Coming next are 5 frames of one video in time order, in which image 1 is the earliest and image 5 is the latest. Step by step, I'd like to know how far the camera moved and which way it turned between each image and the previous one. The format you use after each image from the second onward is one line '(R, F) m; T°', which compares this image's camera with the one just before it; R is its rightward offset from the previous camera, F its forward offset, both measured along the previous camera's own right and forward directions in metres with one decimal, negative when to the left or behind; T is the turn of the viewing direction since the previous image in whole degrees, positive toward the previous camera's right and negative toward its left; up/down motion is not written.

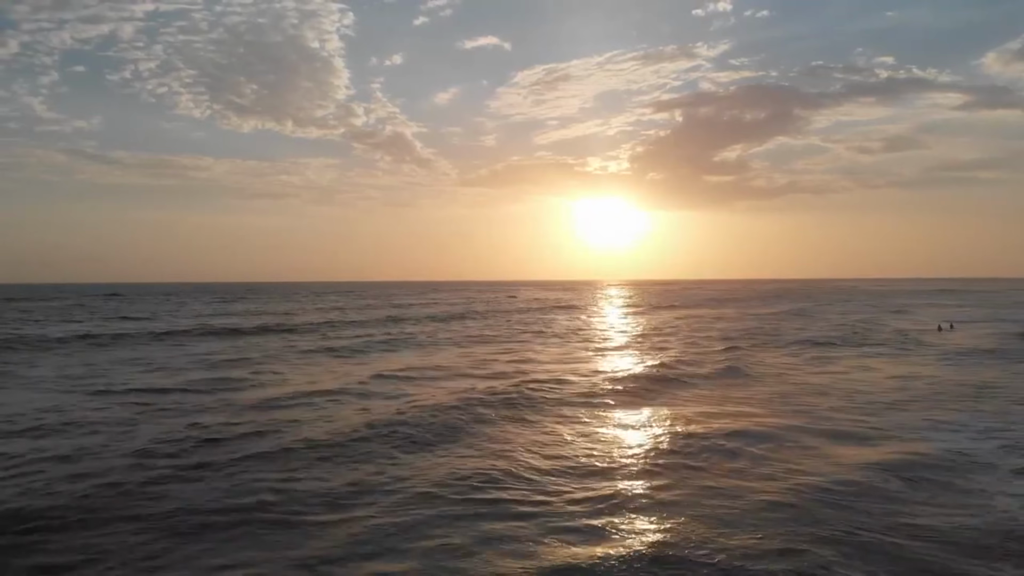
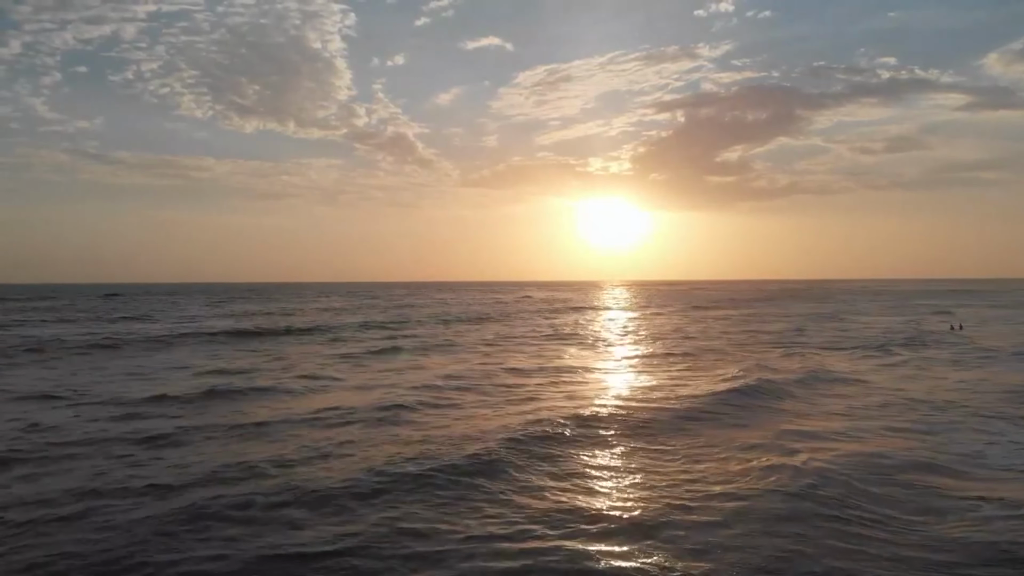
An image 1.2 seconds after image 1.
(-1.3, +0.2) m; 0°
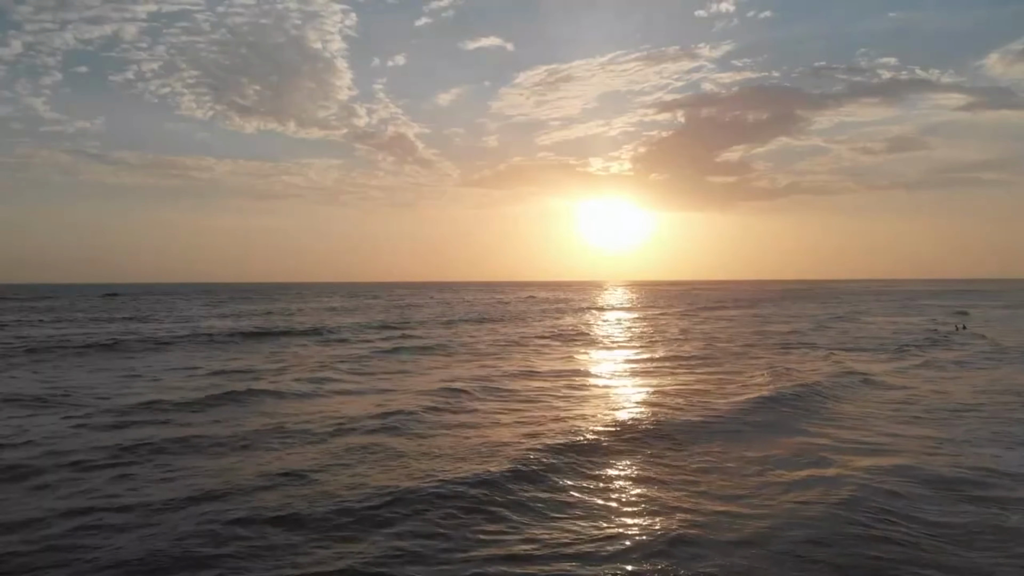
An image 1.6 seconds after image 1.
(-0.5, -0.1) m; 0°
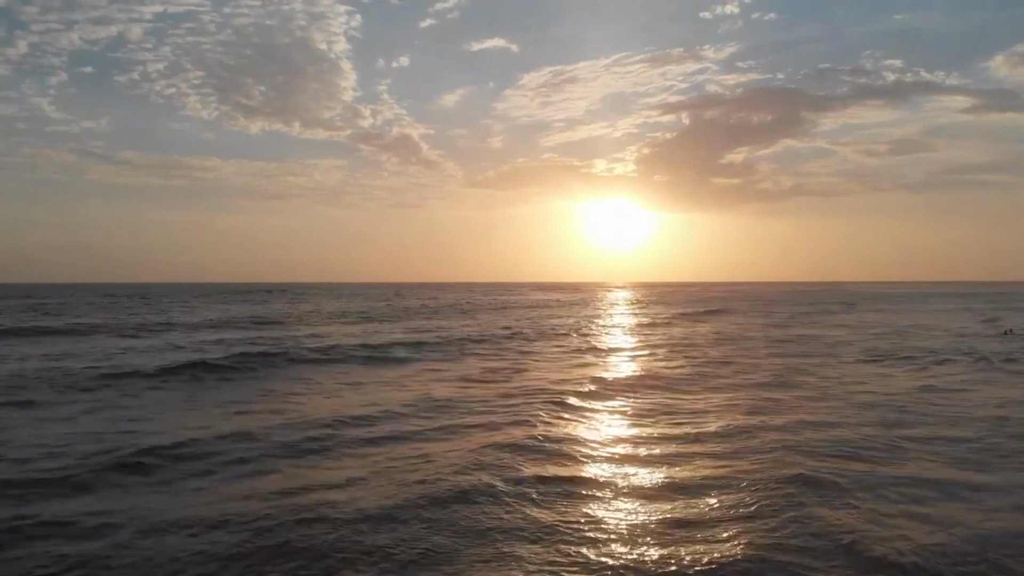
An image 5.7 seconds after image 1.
(-1.2, +1.9) m; 0°
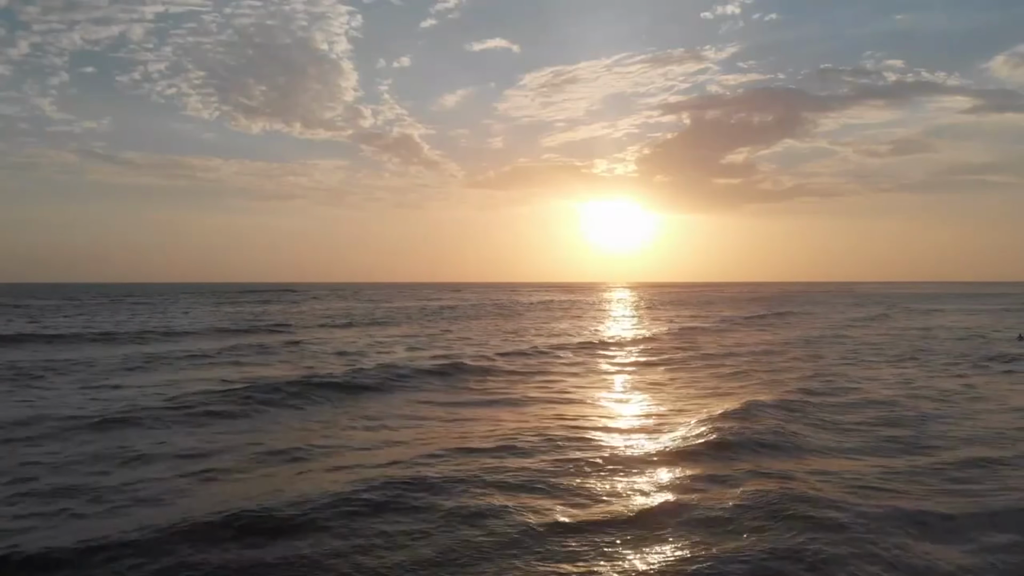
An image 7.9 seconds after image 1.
(-0.5, +0.7) m; 0°
